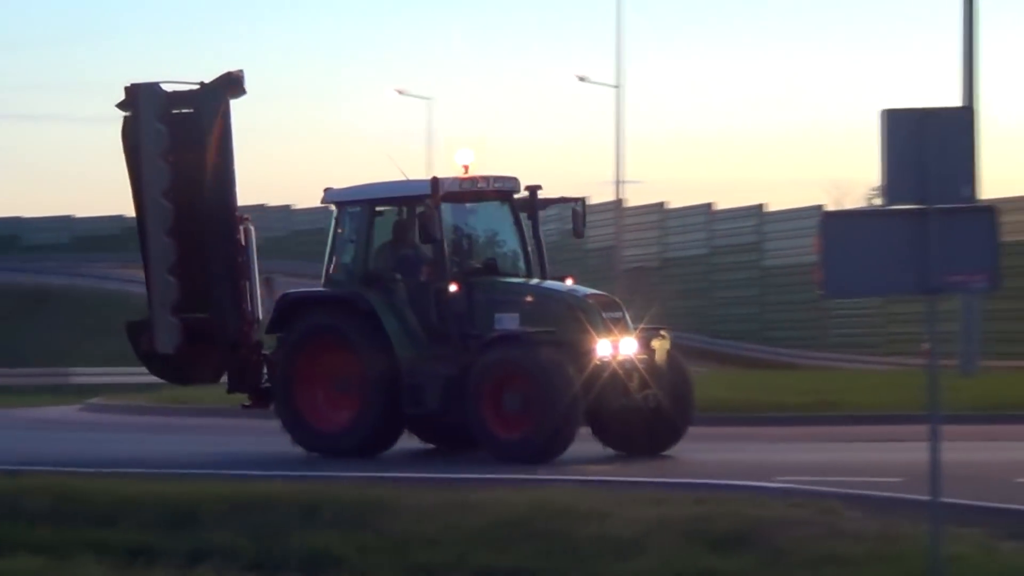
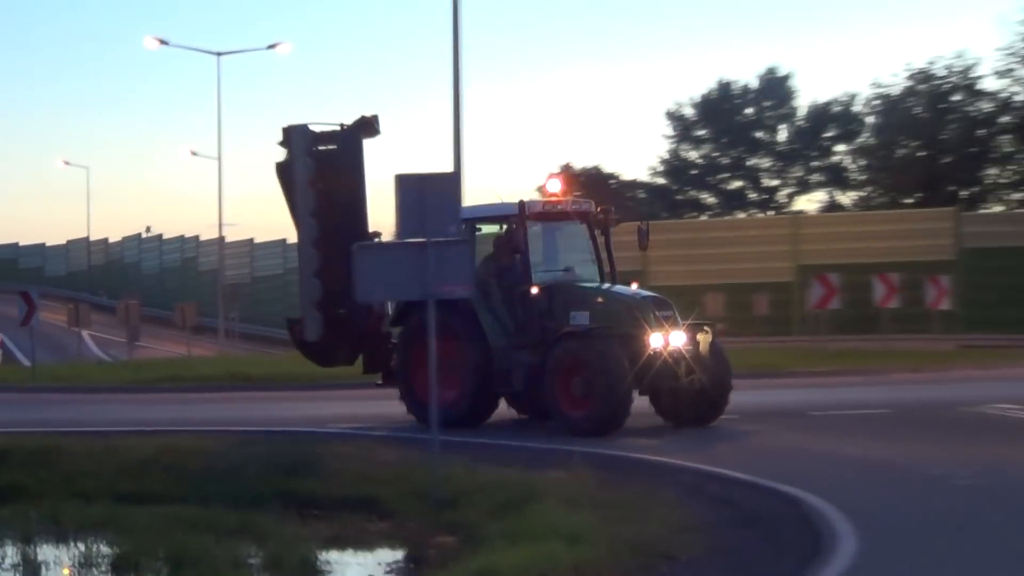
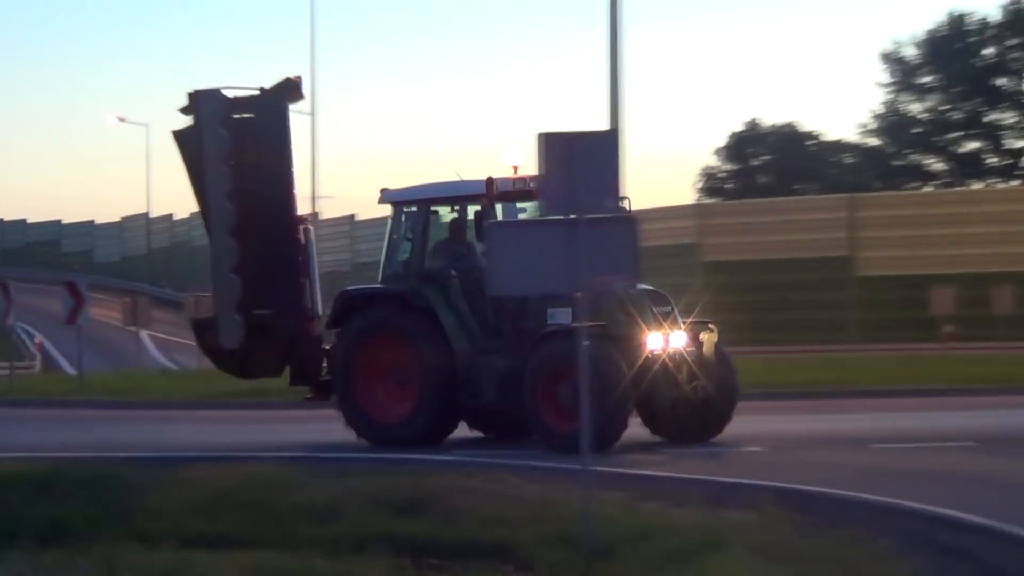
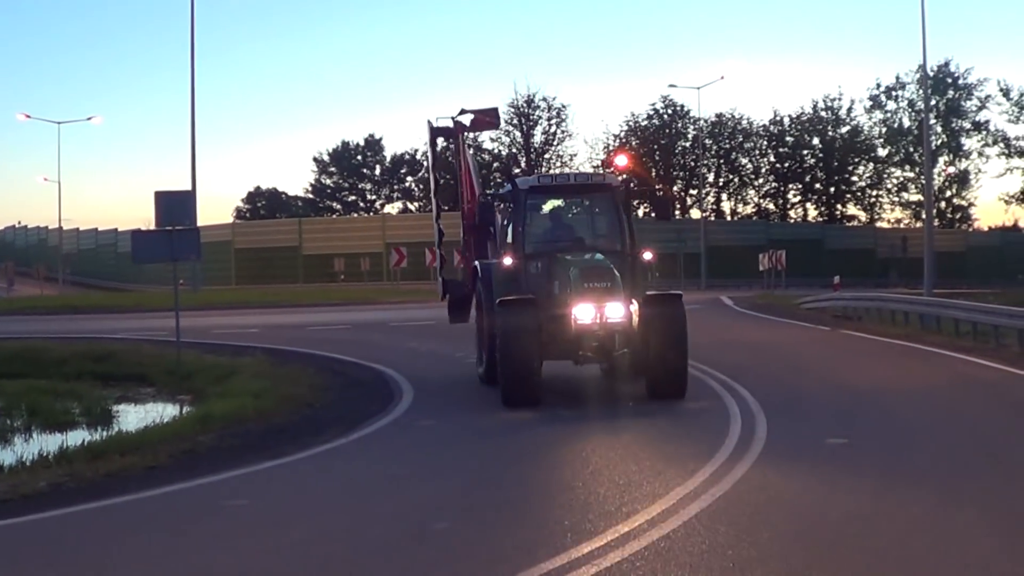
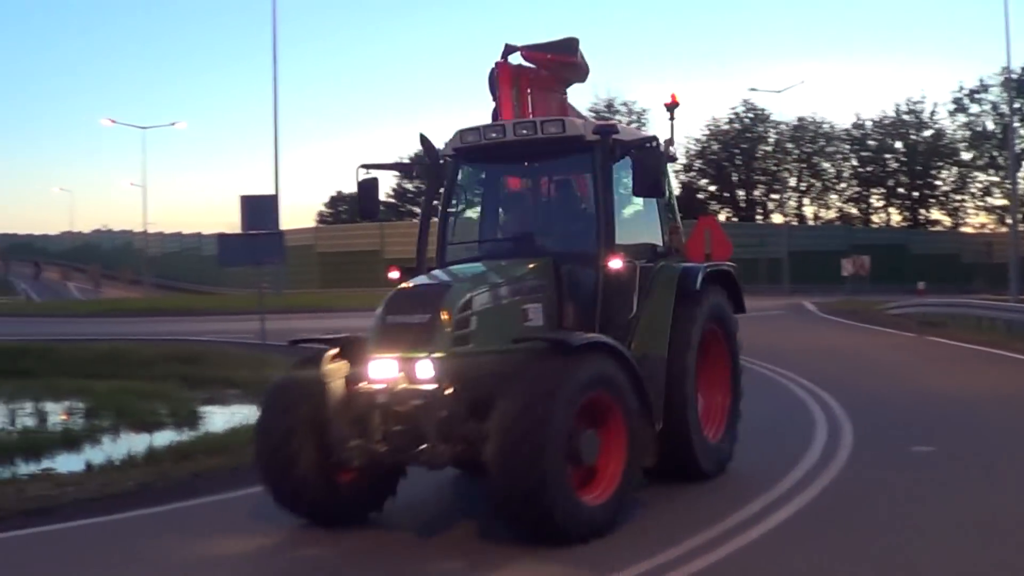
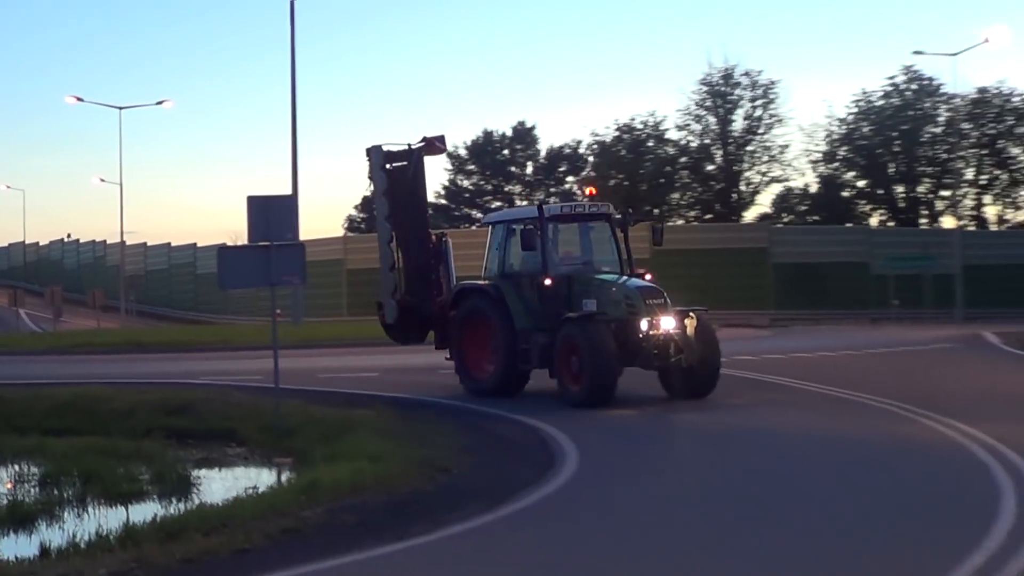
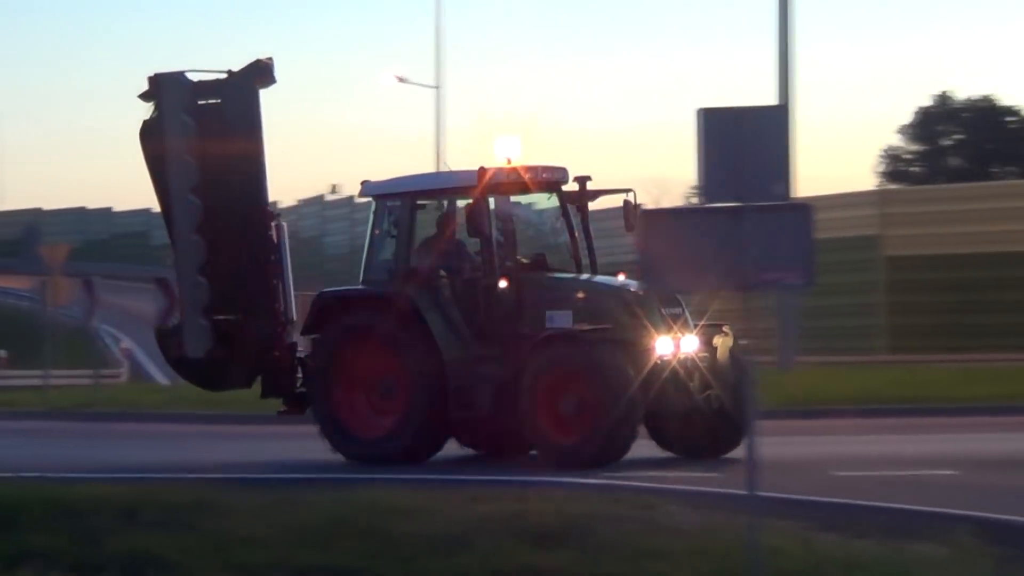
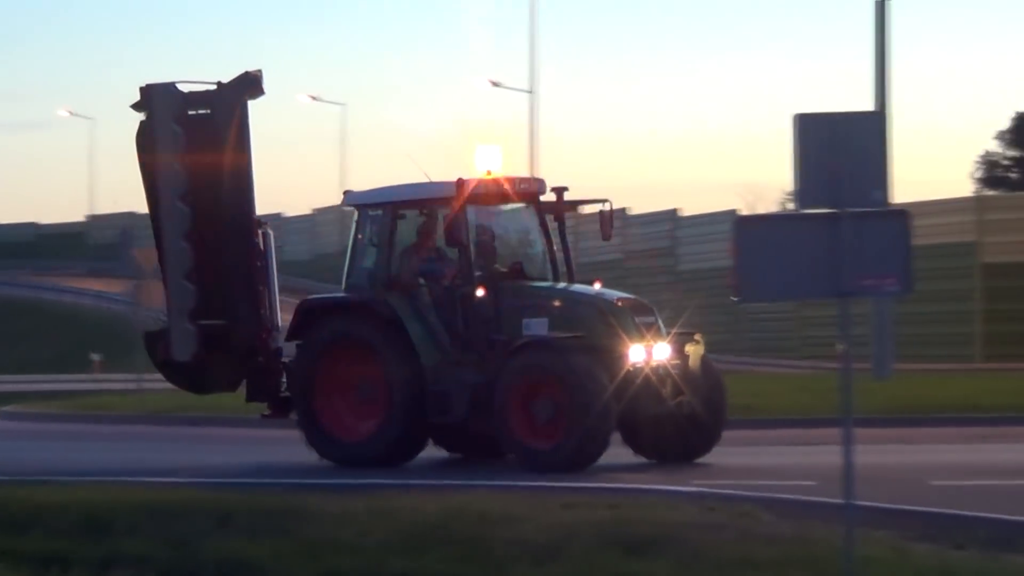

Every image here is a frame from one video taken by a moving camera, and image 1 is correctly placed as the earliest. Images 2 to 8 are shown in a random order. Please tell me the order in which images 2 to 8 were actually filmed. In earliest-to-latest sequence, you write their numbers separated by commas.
8, 7, 3, 2, 6, 4, 5
